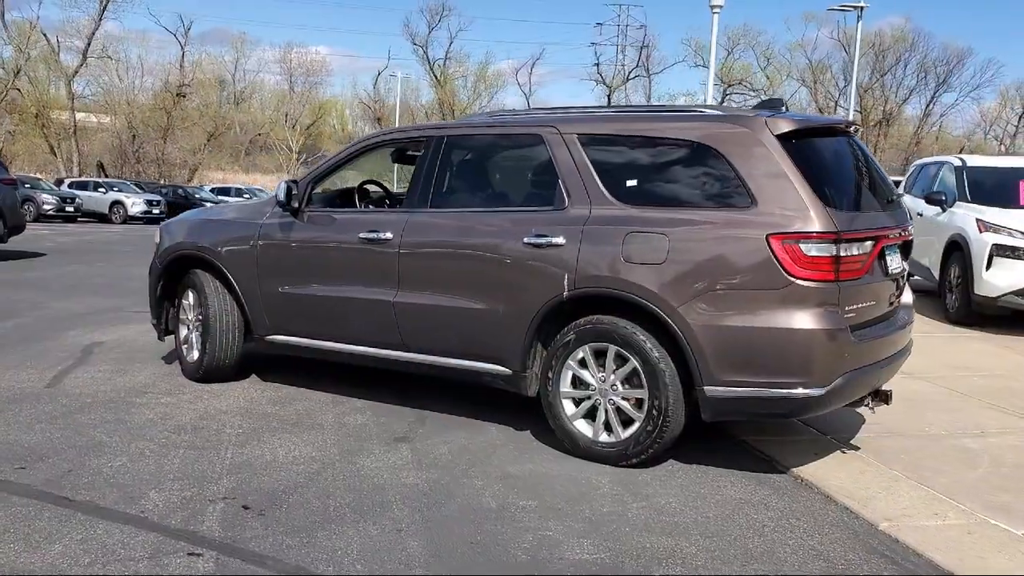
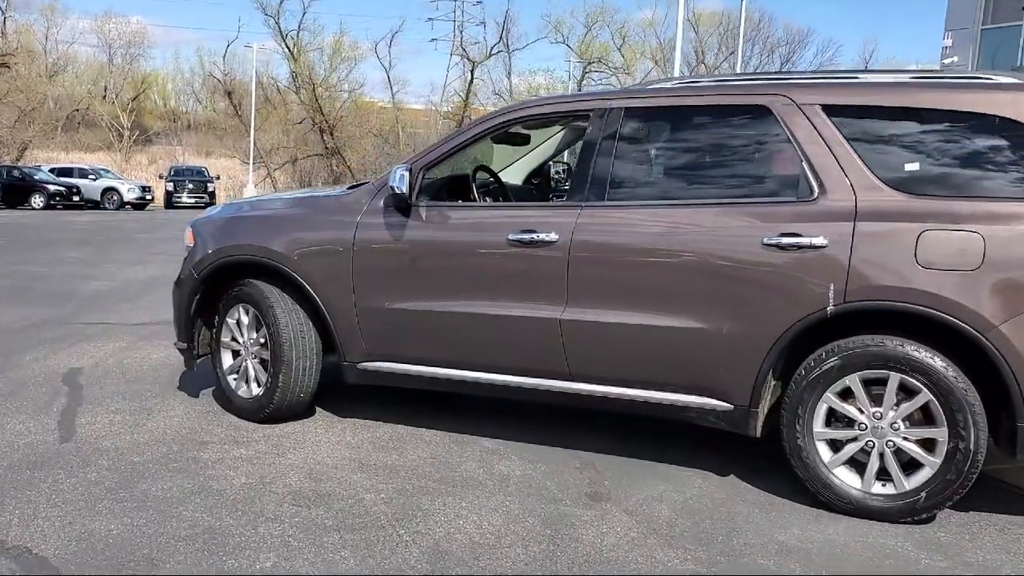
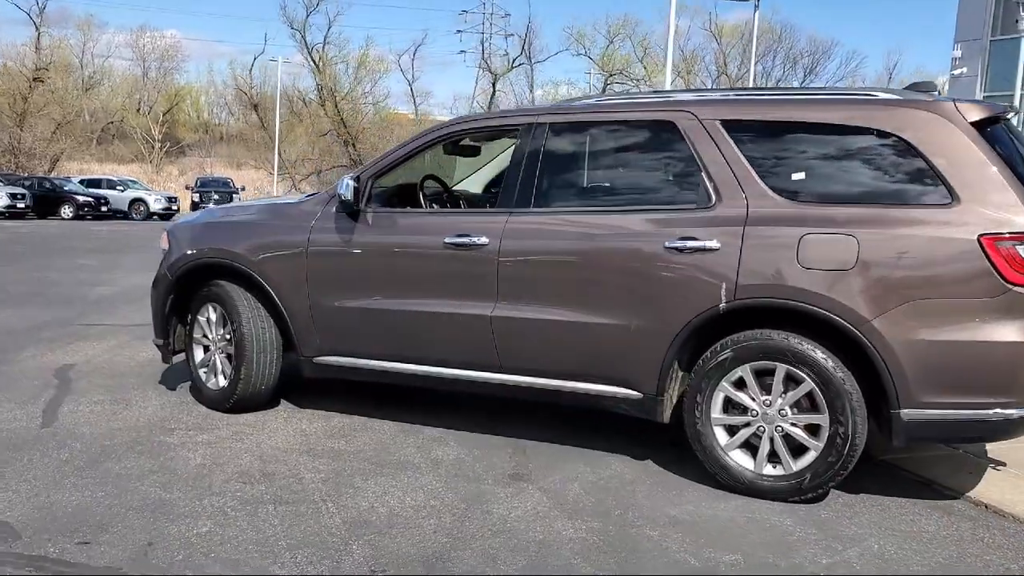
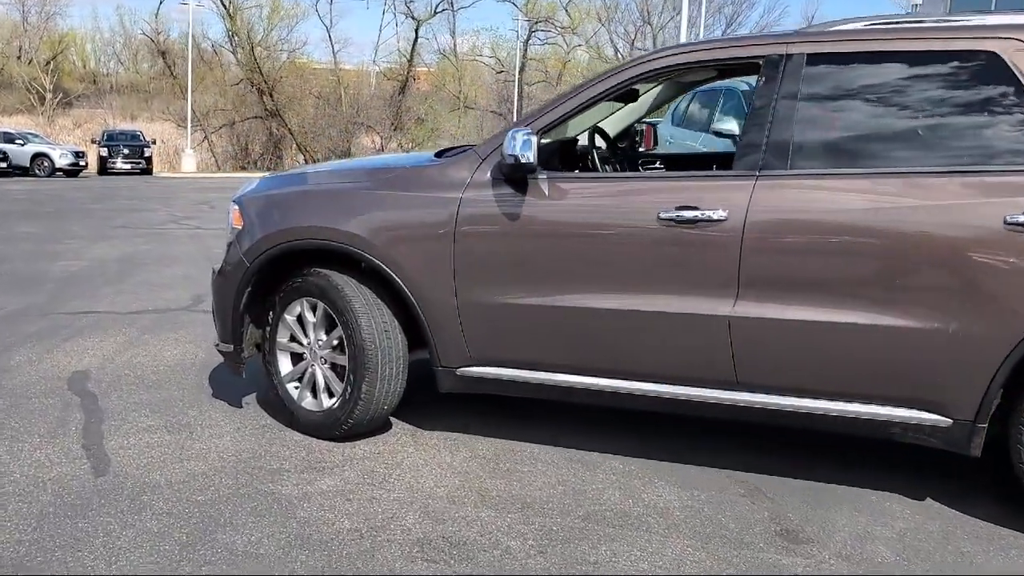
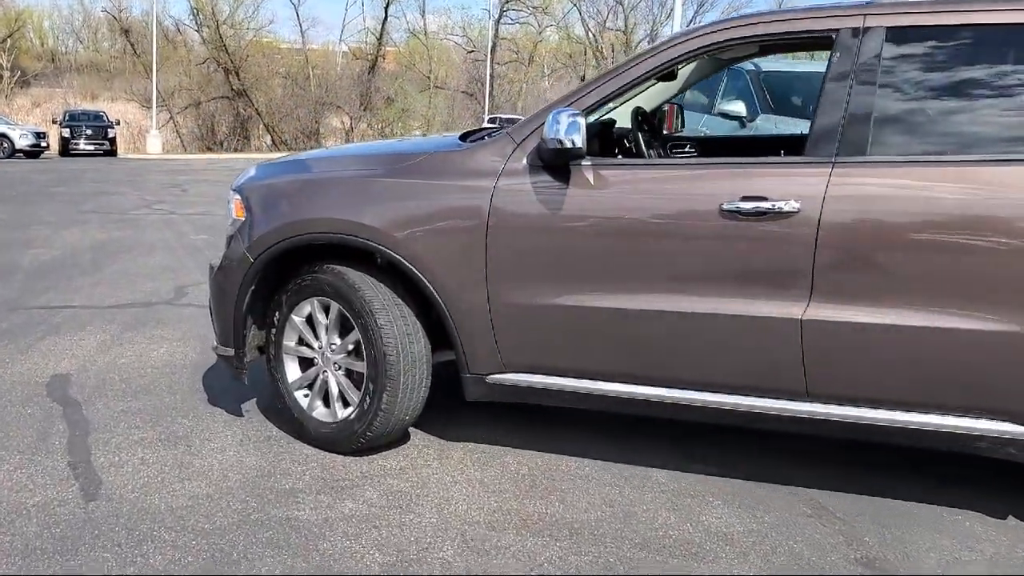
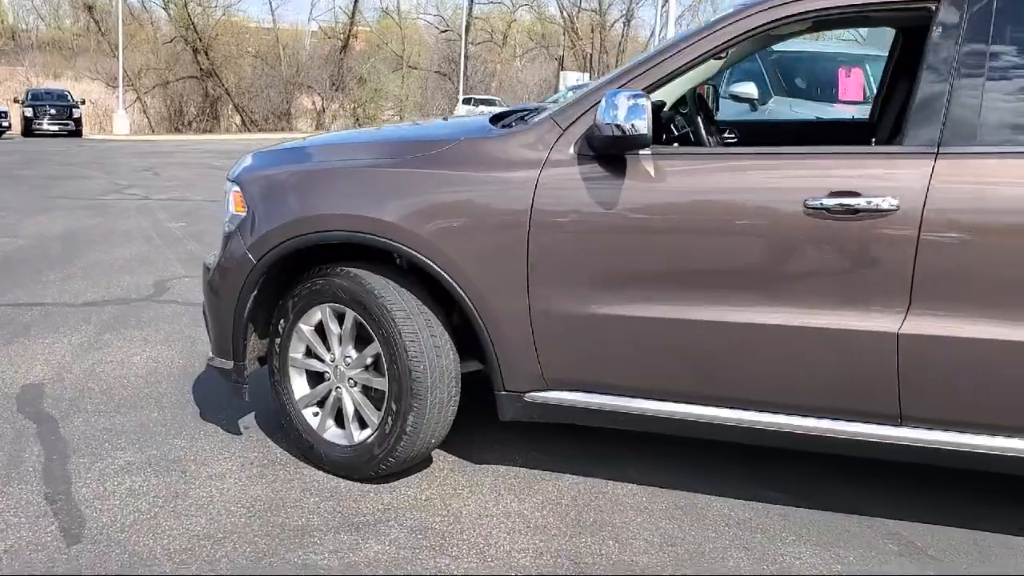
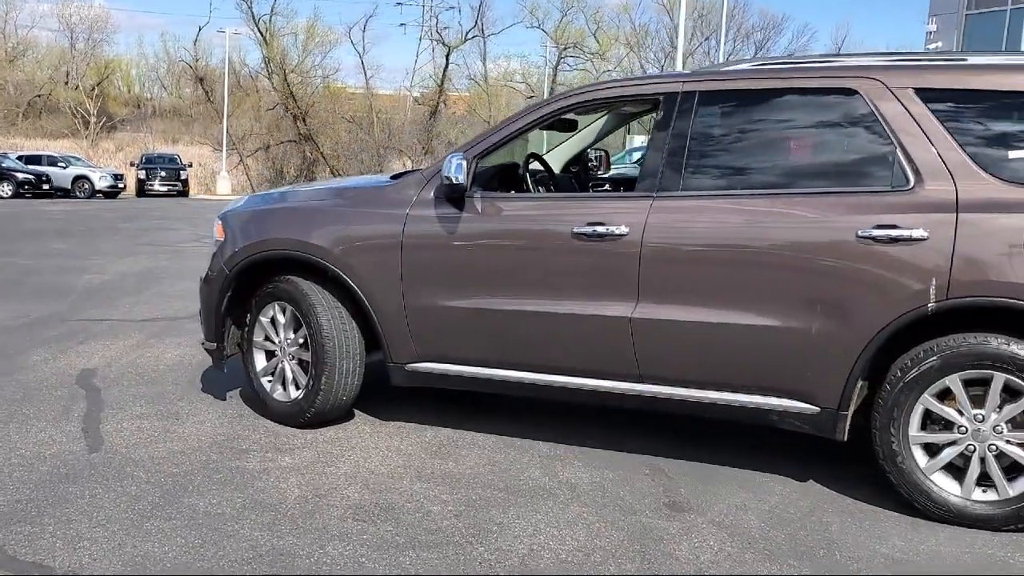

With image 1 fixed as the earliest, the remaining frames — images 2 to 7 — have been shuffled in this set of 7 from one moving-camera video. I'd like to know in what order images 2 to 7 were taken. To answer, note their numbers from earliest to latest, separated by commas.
3, 2, 7, 4, 5, 6
